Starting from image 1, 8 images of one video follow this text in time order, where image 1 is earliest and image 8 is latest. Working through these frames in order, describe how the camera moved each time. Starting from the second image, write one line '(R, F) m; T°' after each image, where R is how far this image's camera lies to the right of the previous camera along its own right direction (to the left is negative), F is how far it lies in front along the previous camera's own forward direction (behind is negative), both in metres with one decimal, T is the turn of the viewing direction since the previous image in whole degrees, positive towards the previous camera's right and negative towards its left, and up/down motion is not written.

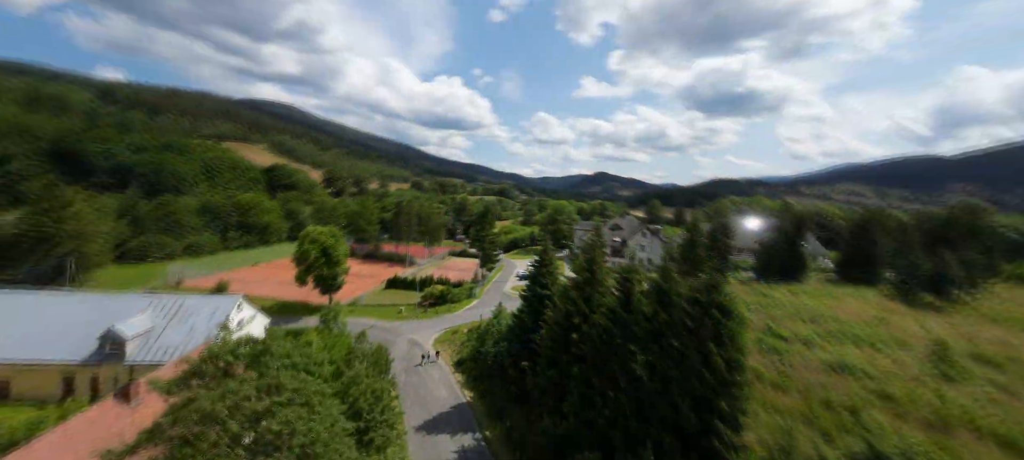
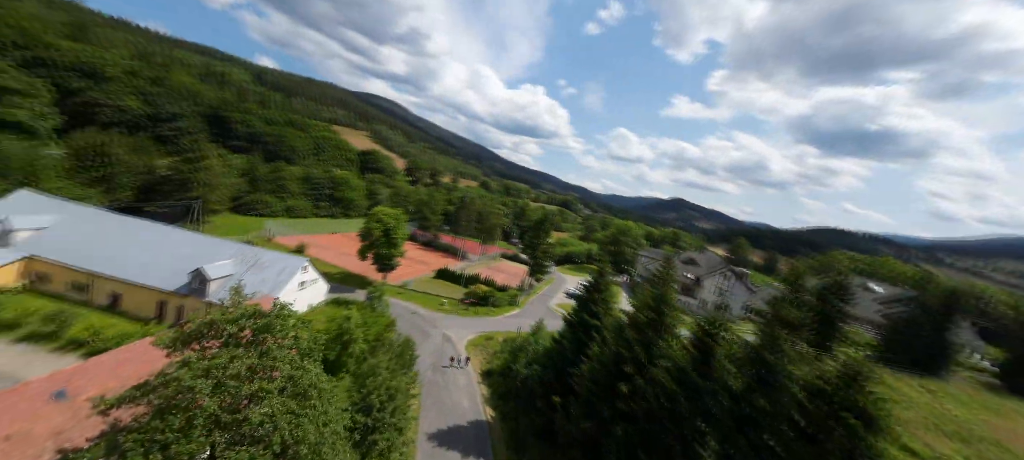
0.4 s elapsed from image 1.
(+0.3, +1.4) m; -11°
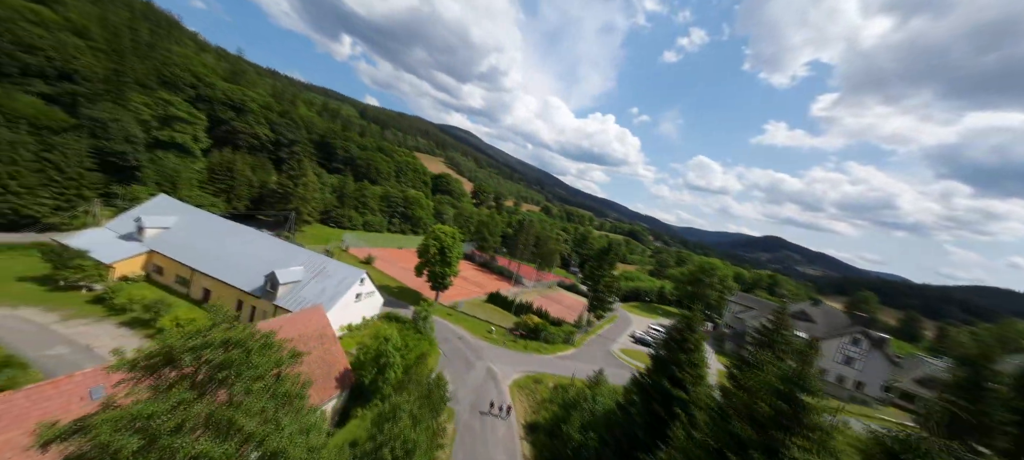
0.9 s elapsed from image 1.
(+0.3, +2.2) m; -12°
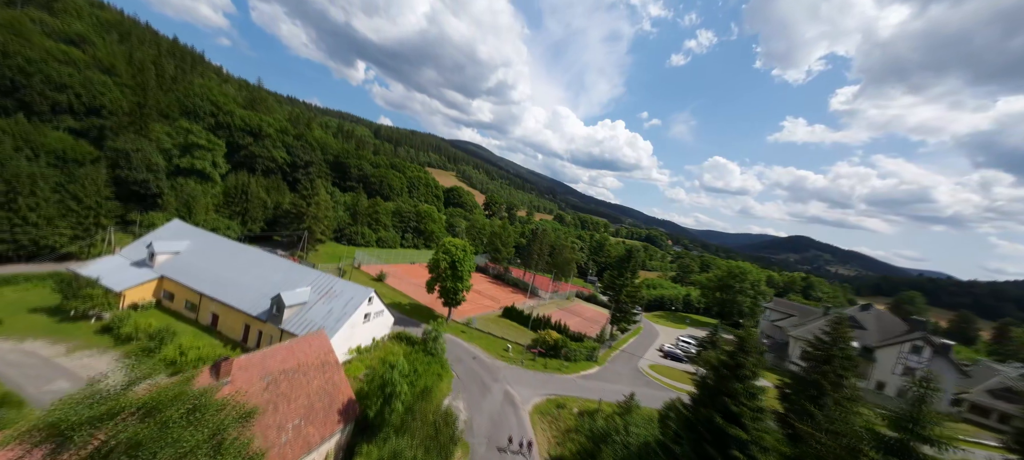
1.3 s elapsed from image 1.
(+0.1, +1.5) m; -3°
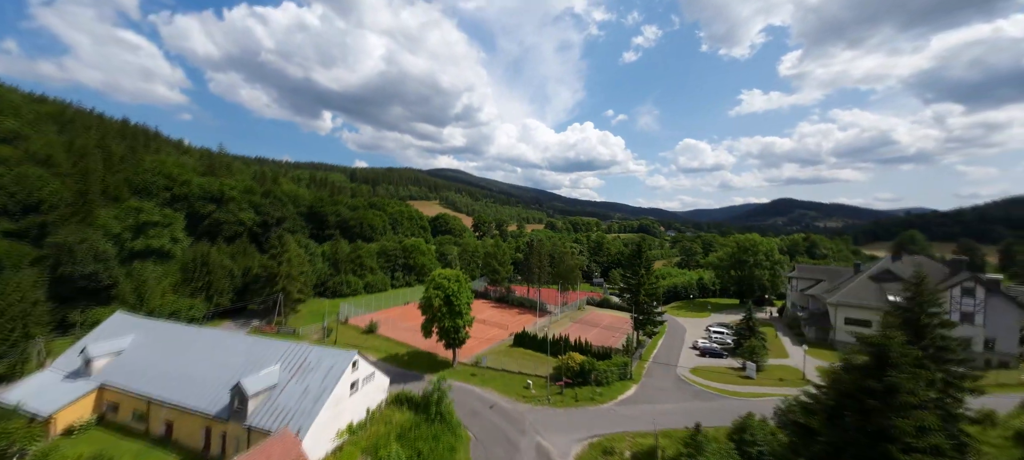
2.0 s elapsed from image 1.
(-0.1, +3.4) m; +2°
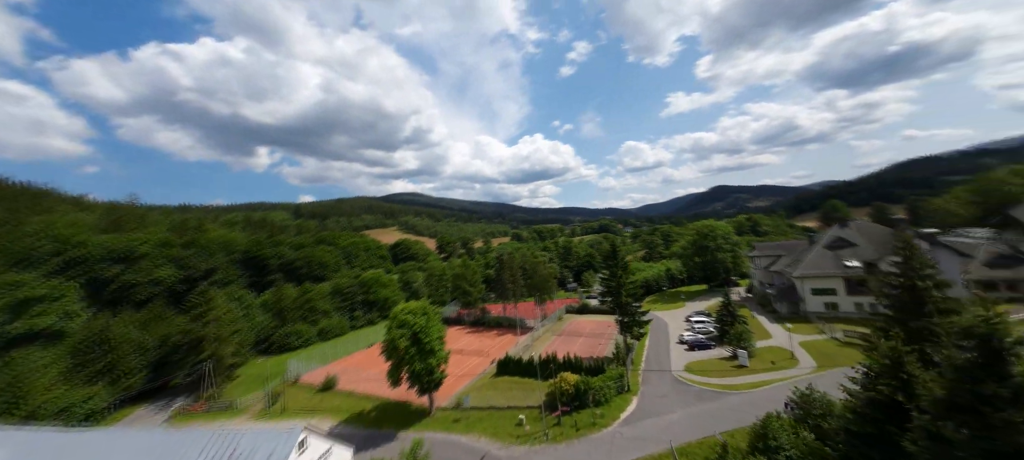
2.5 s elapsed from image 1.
(-0.1, +2.5) m; +6°
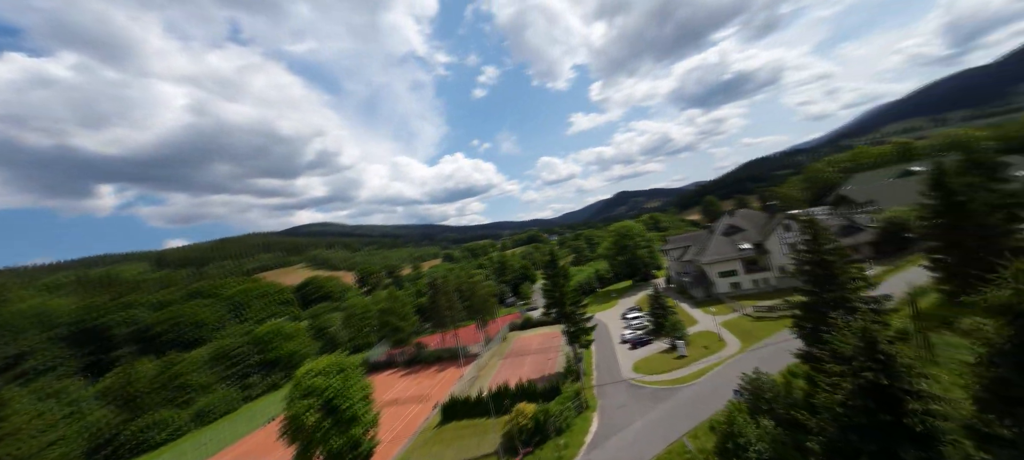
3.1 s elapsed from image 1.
(0.0, +2.7) m; +12°
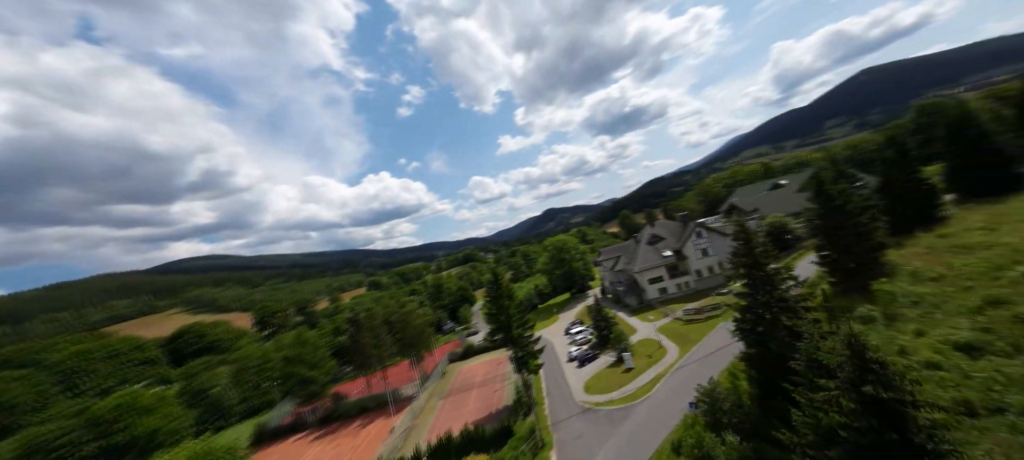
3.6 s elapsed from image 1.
(0.0, +2.8) m; +11°
